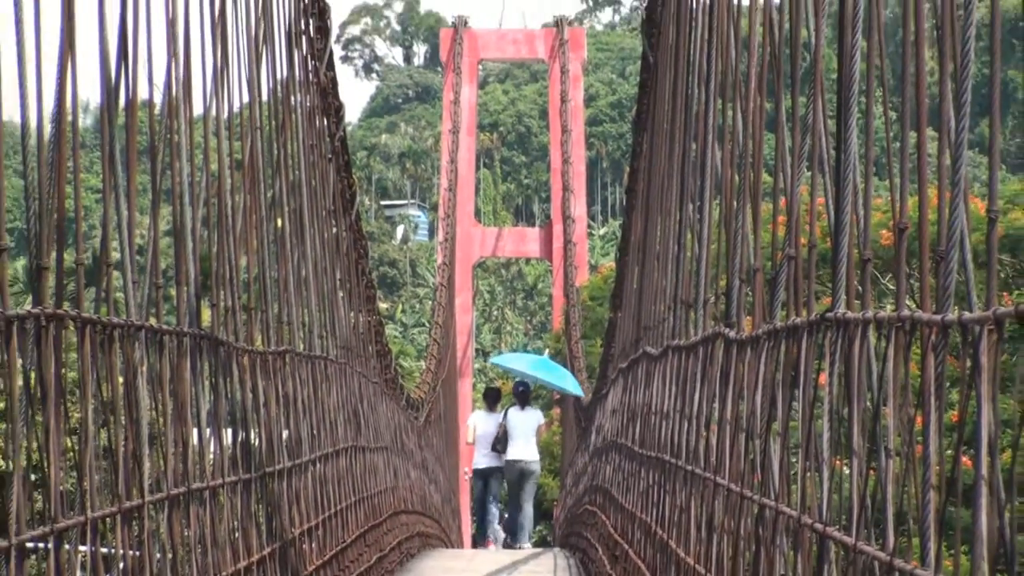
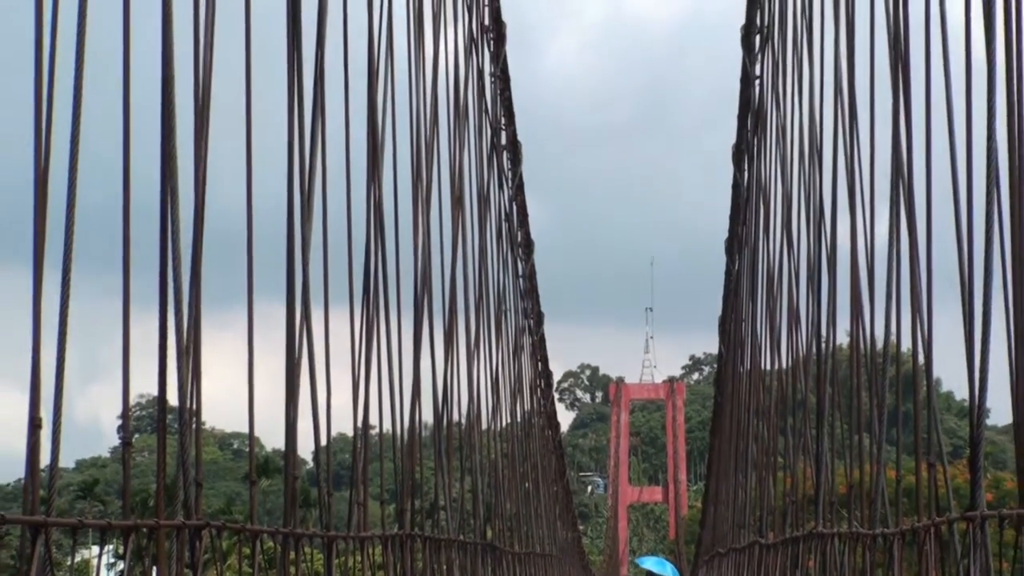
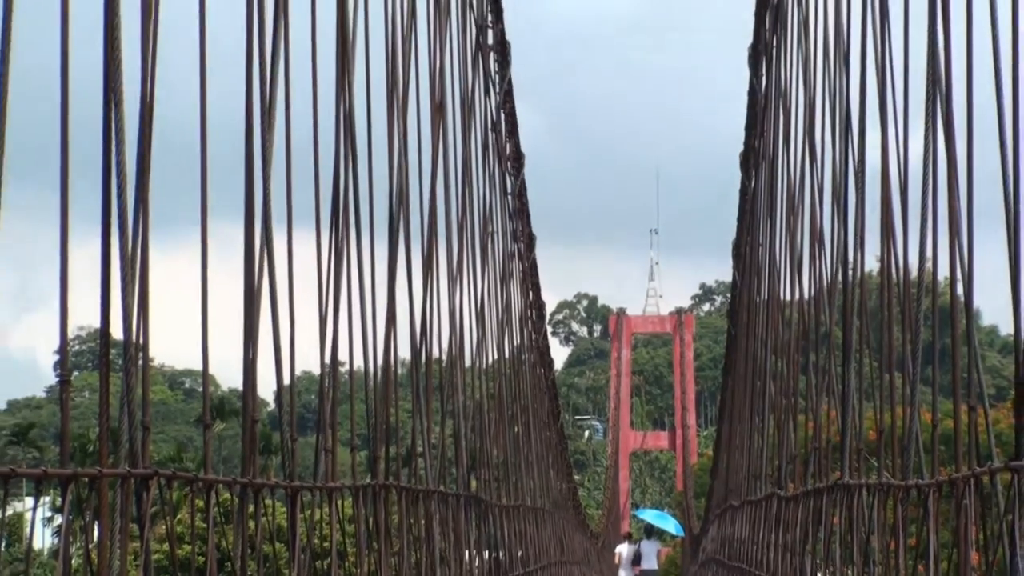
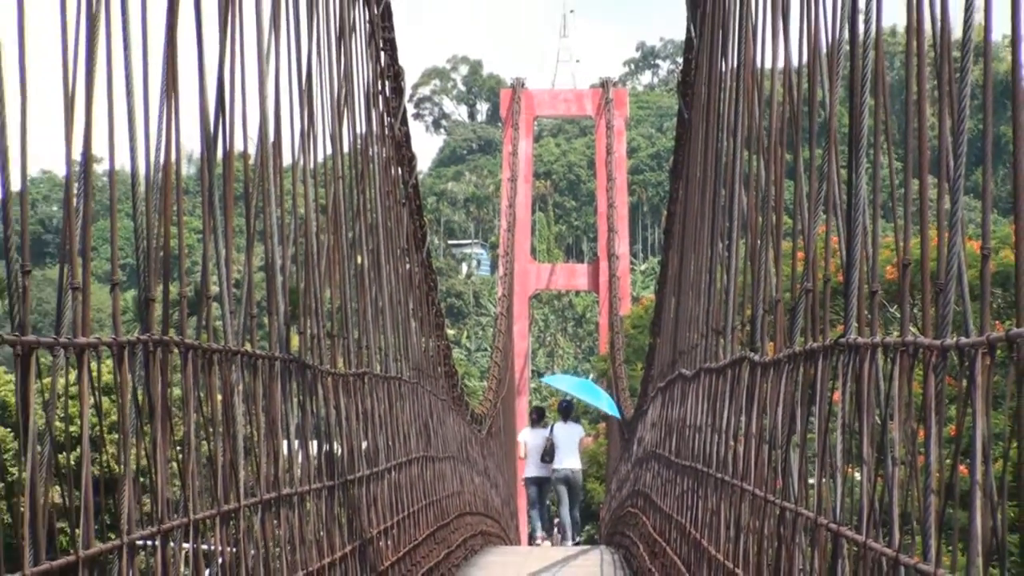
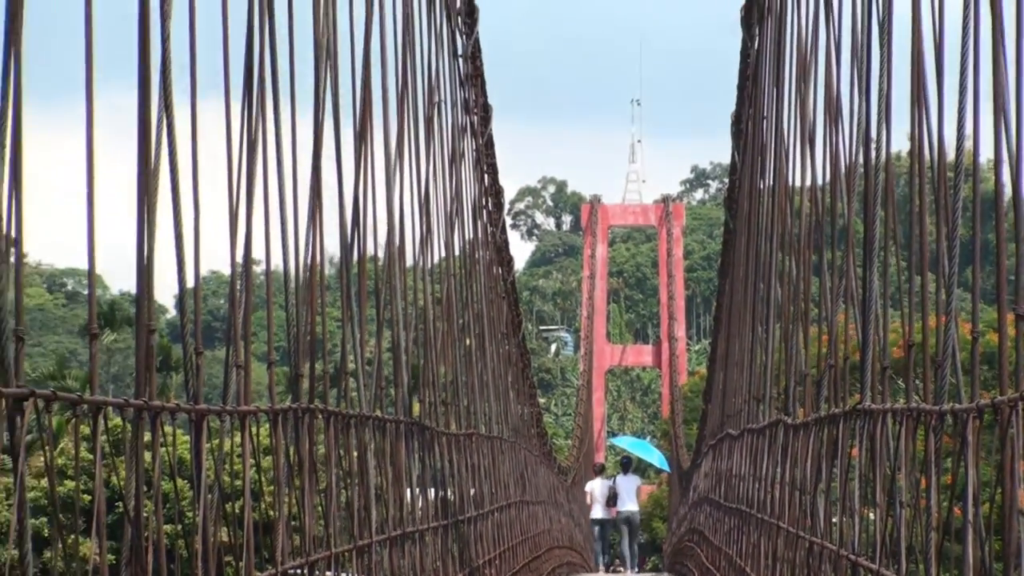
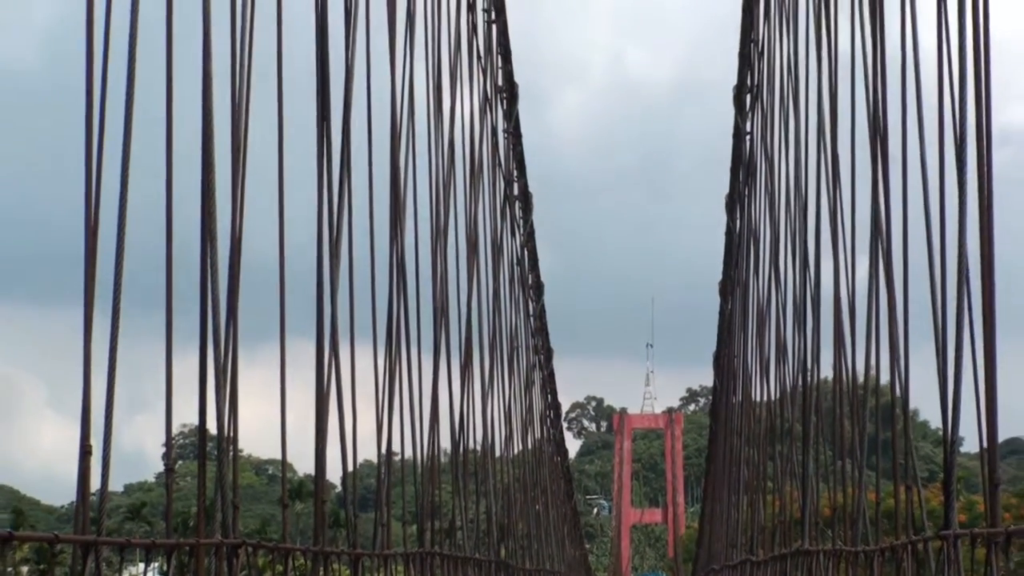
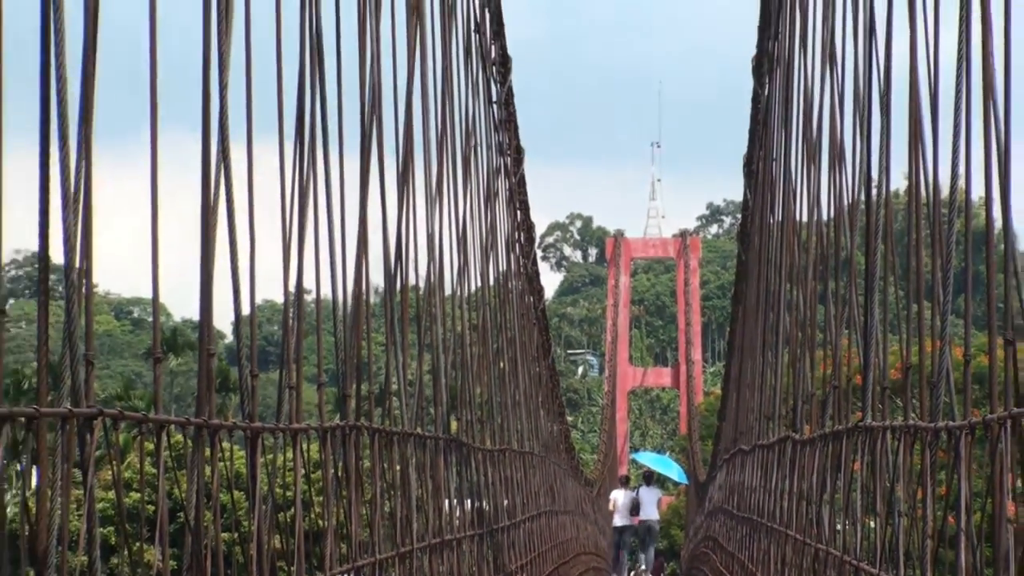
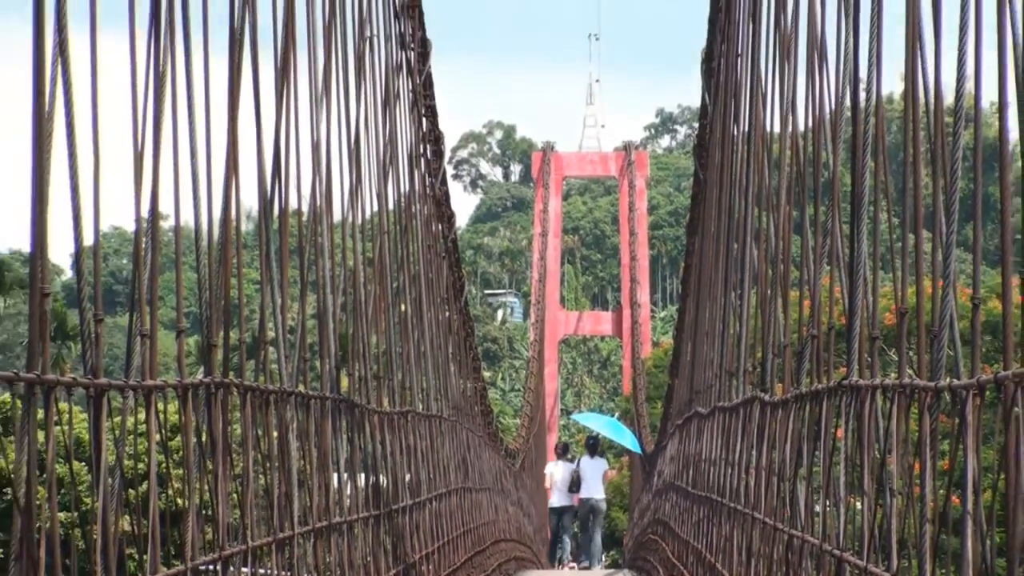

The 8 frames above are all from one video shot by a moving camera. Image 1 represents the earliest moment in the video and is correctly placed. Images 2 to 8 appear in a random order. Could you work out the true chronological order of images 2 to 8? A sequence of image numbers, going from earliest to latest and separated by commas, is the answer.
4, 8, 5, 7, 3, 2, 6
